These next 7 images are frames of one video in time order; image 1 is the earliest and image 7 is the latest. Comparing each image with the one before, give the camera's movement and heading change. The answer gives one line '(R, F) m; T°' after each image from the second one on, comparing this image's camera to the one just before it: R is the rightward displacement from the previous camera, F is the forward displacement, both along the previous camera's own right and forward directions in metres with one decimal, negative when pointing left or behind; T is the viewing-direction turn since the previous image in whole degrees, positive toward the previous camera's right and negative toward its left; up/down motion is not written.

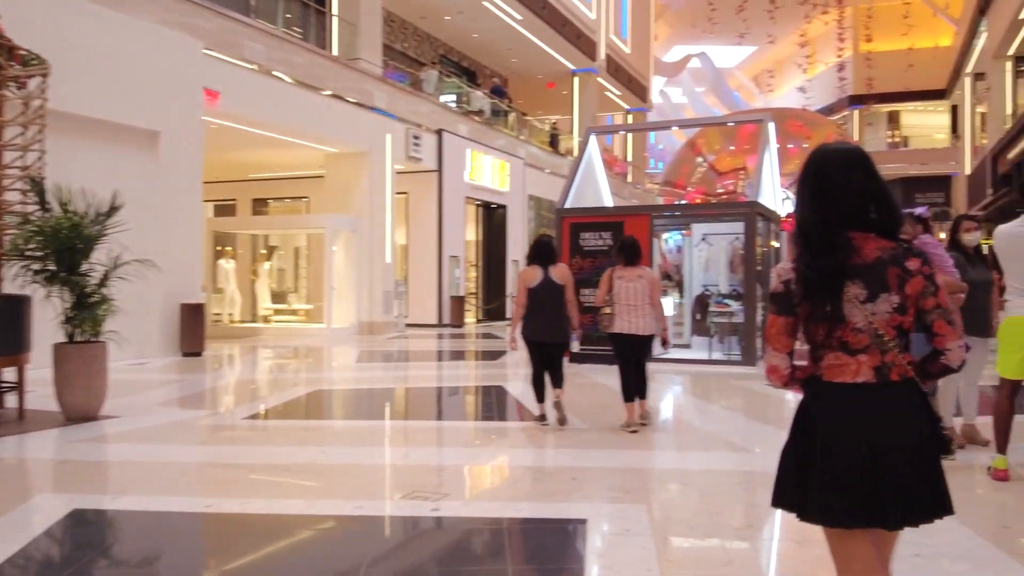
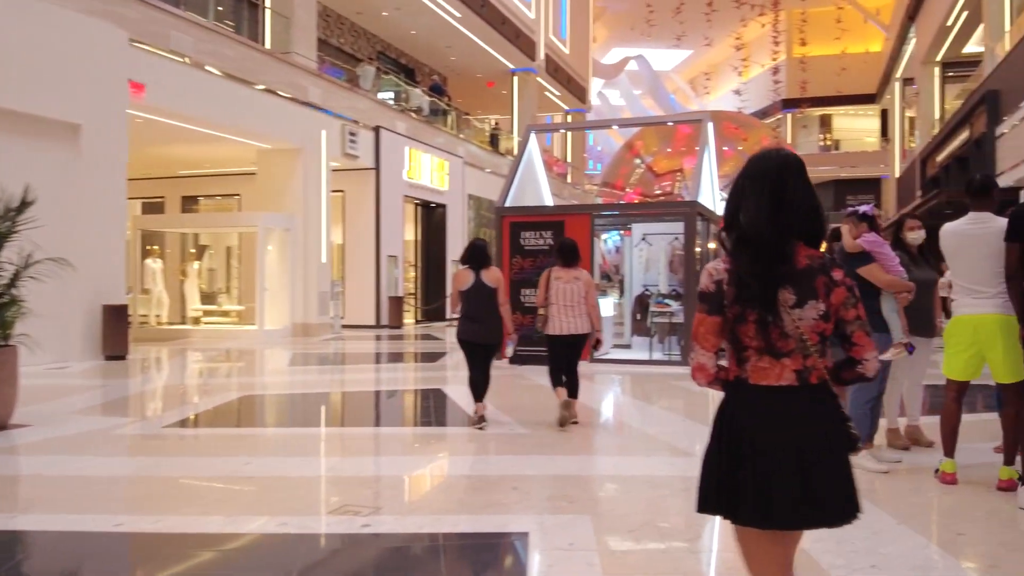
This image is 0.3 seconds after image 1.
(0.0, +0.2) m; +5°
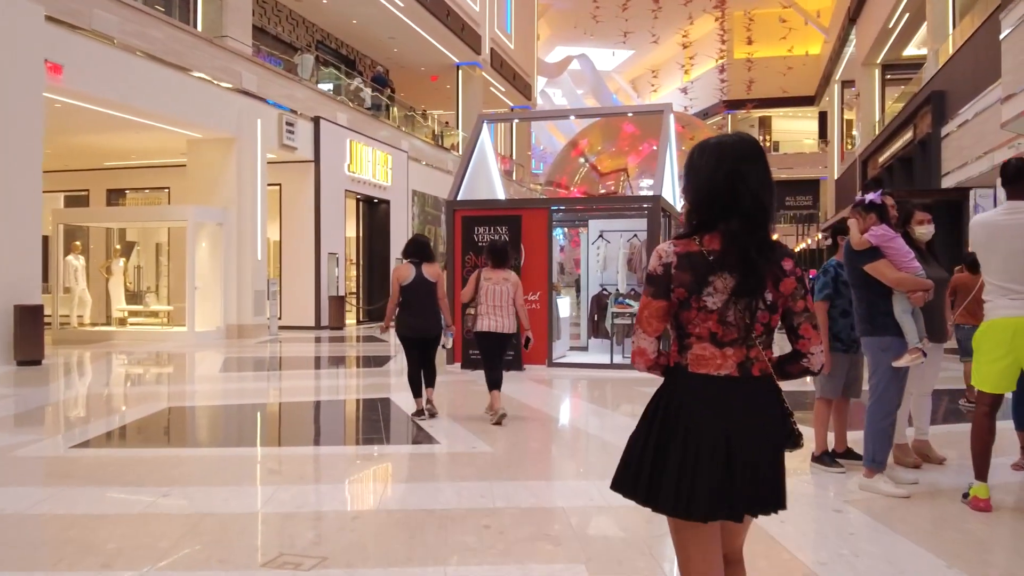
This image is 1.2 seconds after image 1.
(-0.1, +0.6) m; +4°
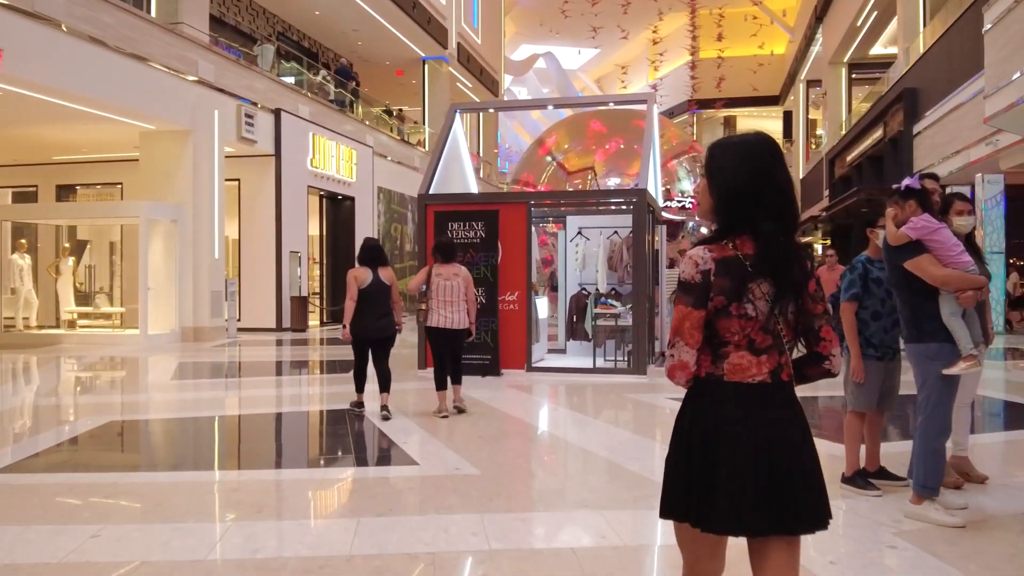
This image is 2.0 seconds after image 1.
(-0.1, +0.5) m; +3°
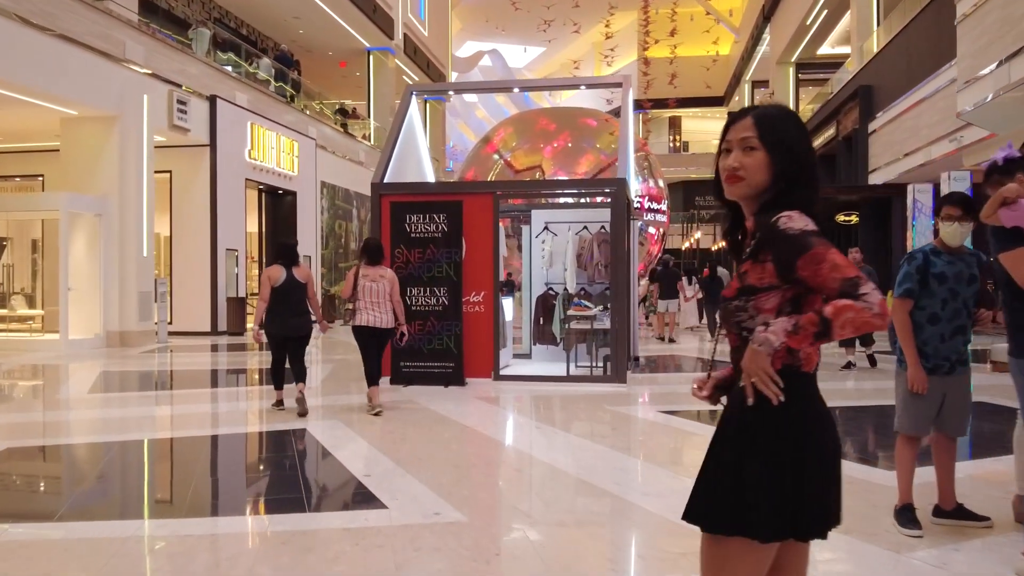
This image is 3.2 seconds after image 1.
(-0.2, +0.7) m; +4°
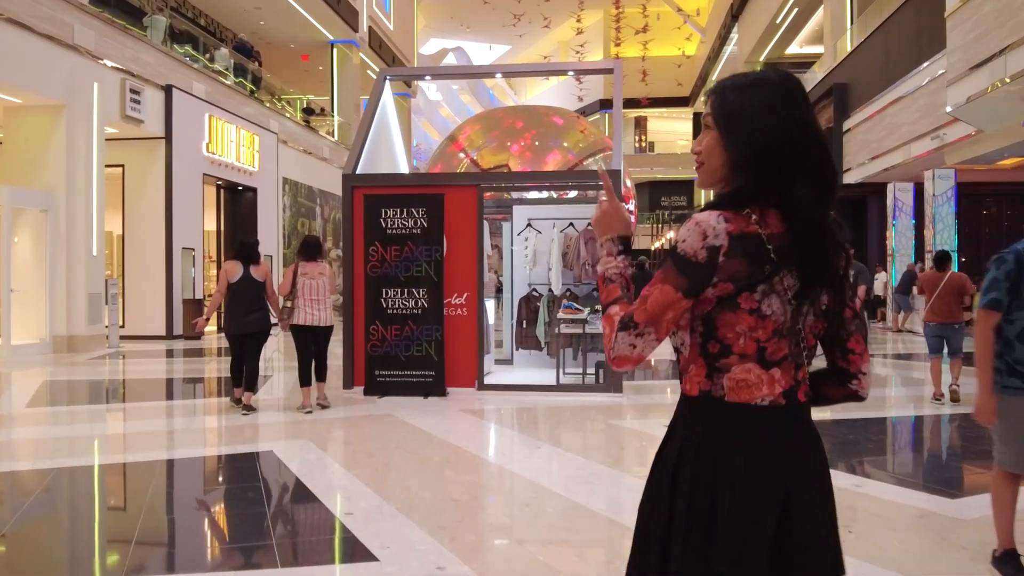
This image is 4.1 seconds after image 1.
(-0.2, +0.5) m; +3°
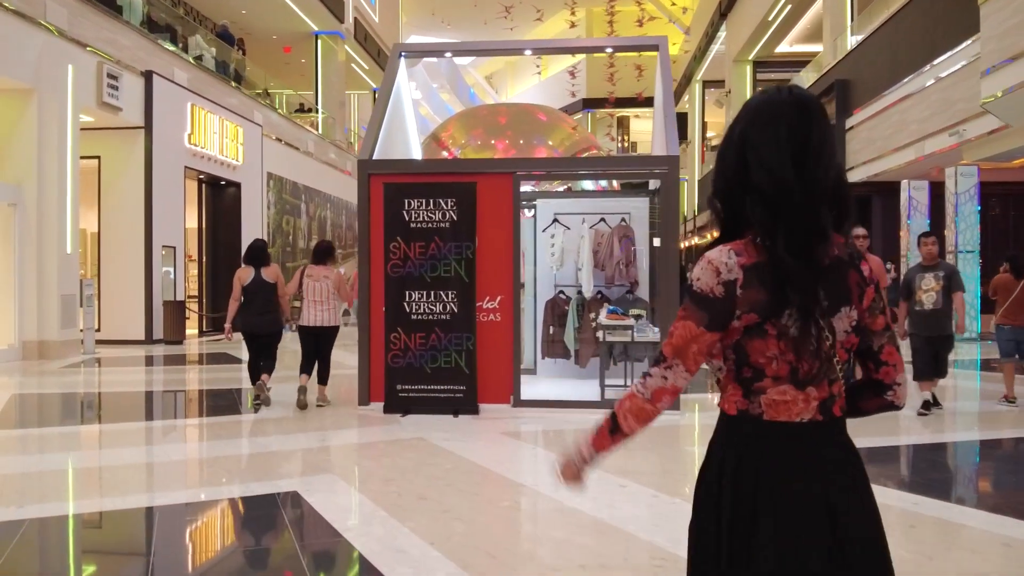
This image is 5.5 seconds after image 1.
(-0.5, +0.7) m; +2°
